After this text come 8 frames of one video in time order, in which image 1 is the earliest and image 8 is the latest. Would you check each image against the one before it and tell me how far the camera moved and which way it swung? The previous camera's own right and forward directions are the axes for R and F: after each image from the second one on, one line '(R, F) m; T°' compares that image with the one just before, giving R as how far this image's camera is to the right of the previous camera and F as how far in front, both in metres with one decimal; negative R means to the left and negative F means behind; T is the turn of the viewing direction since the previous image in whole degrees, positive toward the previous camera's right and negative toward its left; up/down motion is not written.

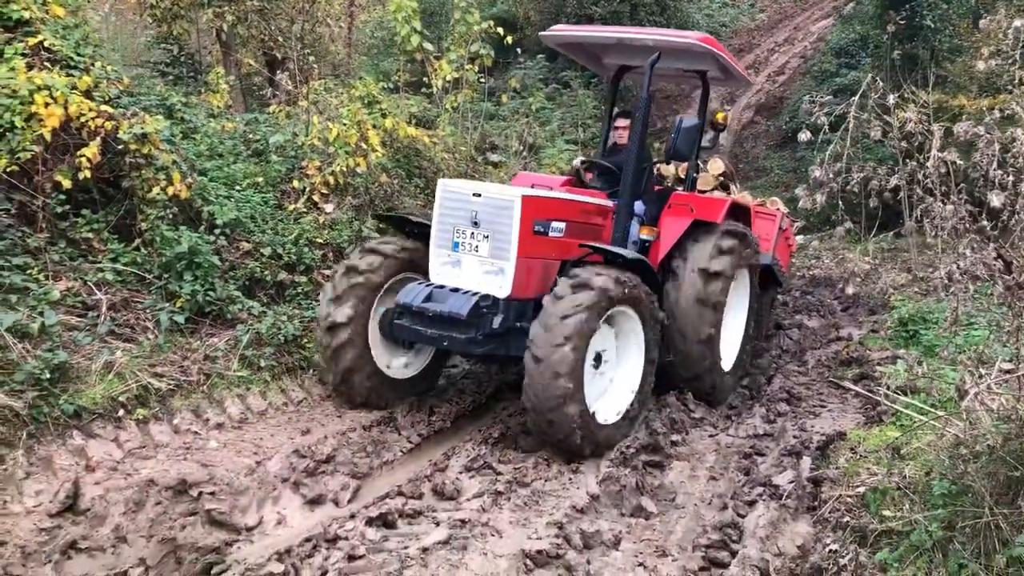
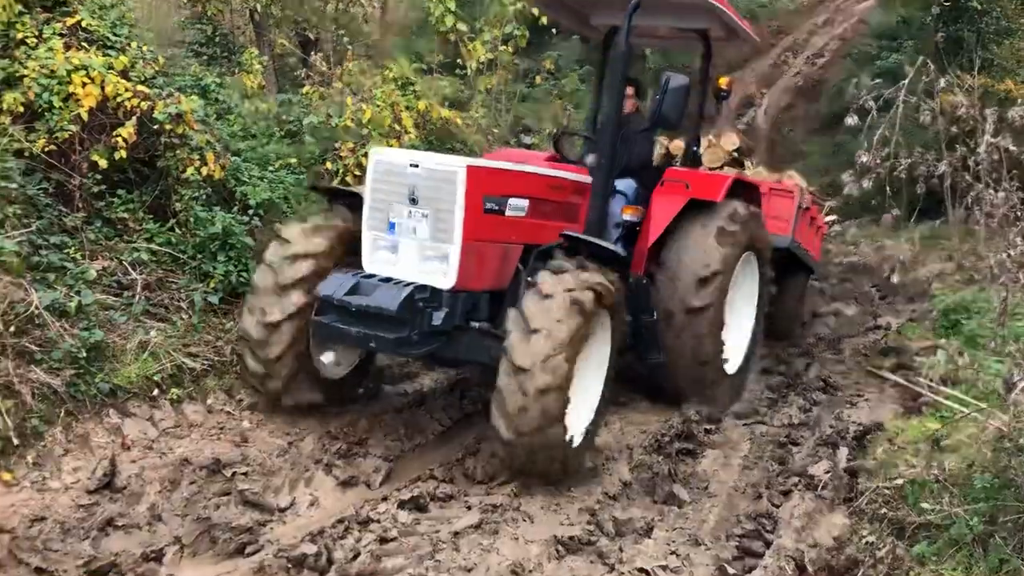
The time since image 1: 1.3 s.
(0.0, 0.0) m; -2°
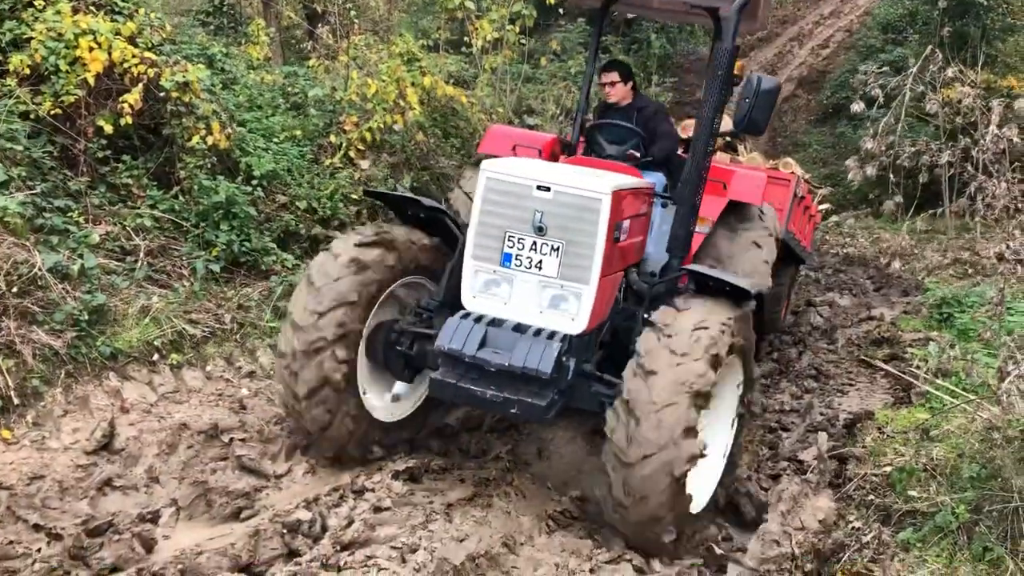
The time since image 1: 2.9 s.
(0.0, 0.0) m; 0°
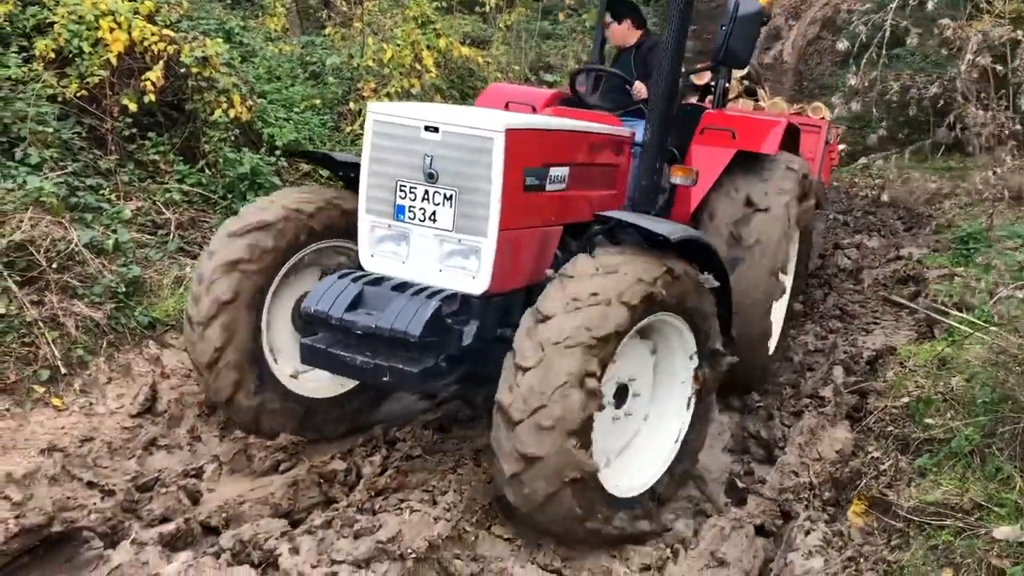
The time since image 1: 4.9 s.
(+0.1, -0.1) m; -2°
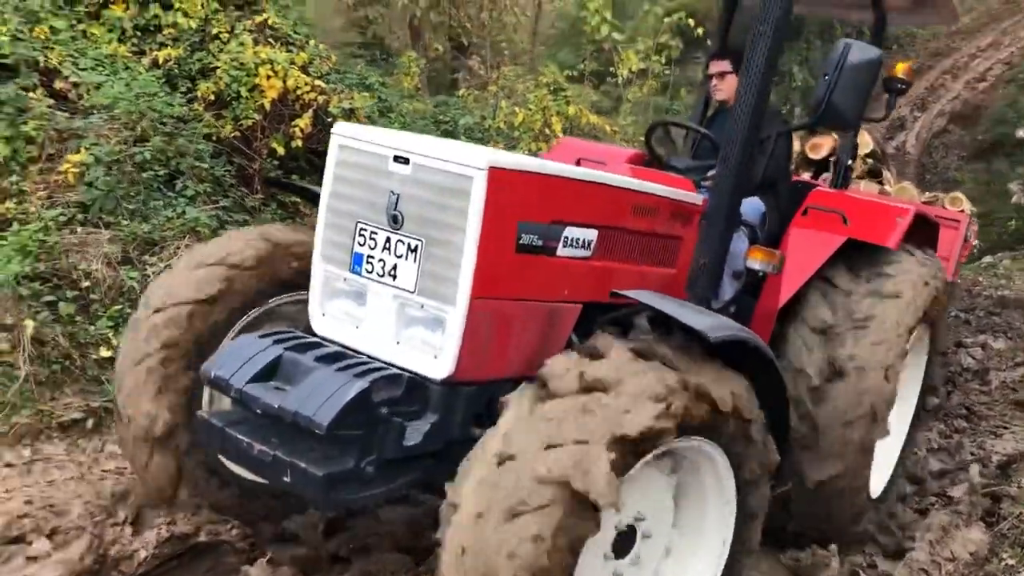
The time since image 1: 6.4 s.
(-0.1, -0.1) m; -6°
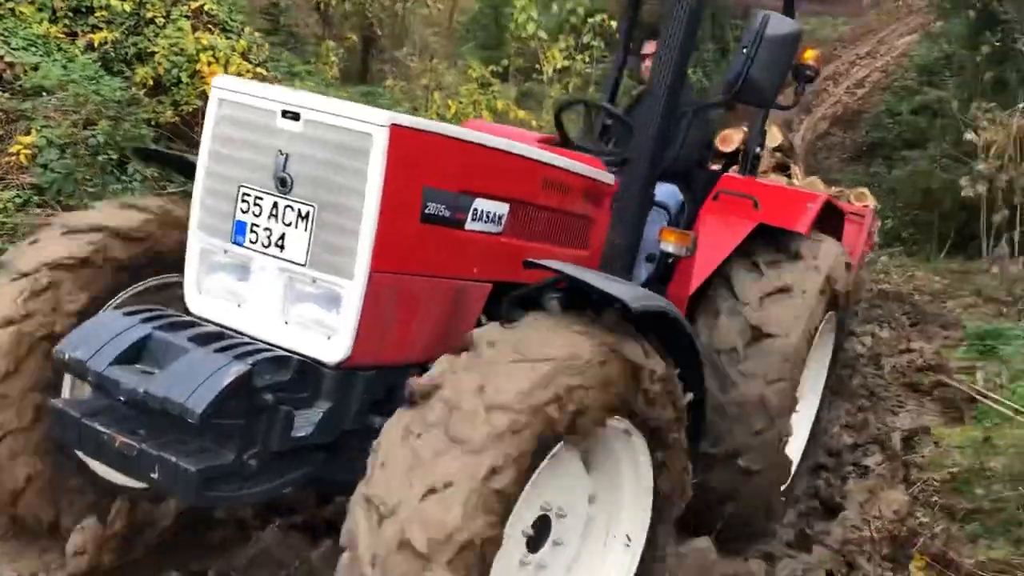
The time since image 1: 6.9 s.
(-0.3, -0.2) m; +7°
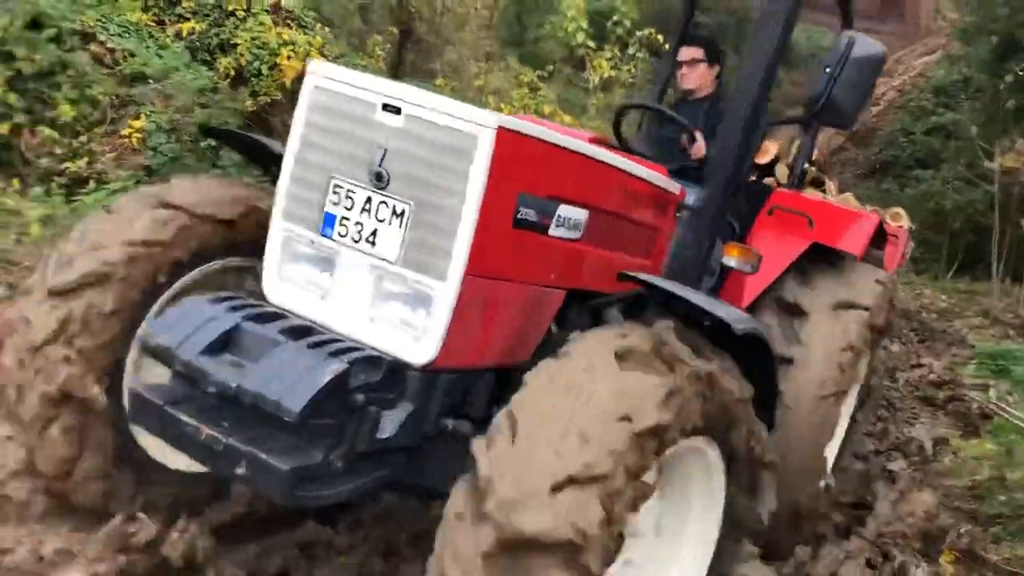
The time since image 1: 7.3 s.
(-0.4, -0.4) m; 0°
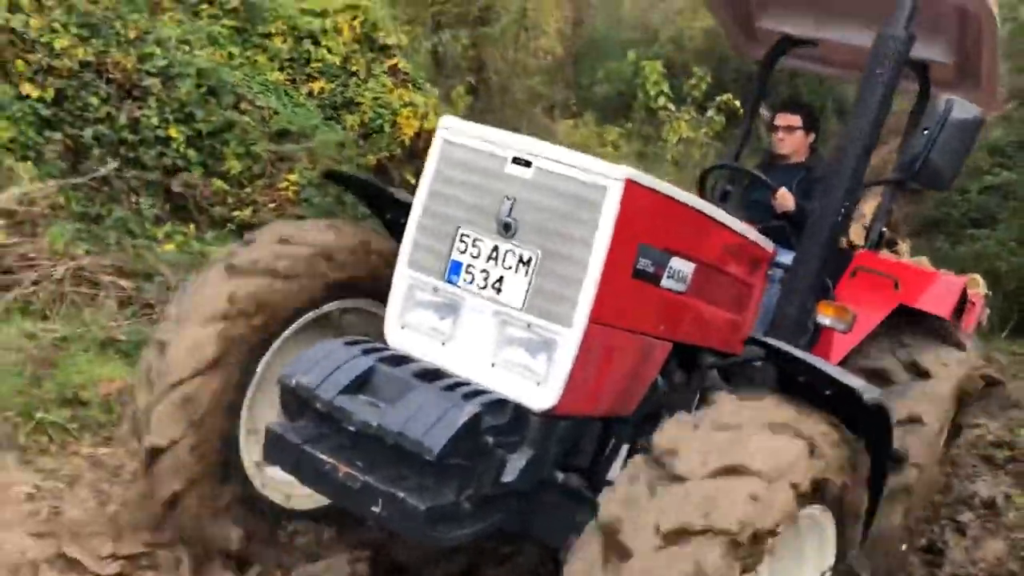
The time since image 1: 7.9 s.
(-0.4, -0.6) m; -2°
